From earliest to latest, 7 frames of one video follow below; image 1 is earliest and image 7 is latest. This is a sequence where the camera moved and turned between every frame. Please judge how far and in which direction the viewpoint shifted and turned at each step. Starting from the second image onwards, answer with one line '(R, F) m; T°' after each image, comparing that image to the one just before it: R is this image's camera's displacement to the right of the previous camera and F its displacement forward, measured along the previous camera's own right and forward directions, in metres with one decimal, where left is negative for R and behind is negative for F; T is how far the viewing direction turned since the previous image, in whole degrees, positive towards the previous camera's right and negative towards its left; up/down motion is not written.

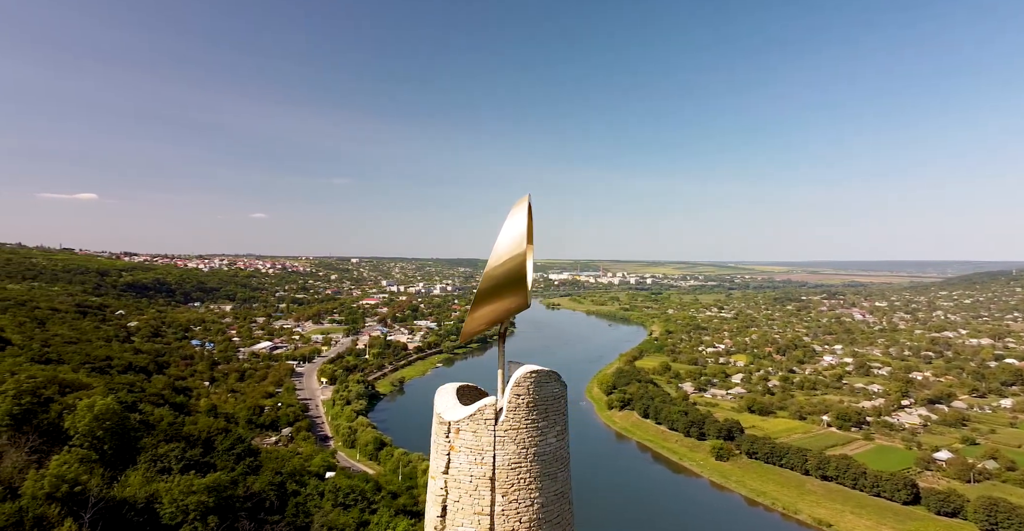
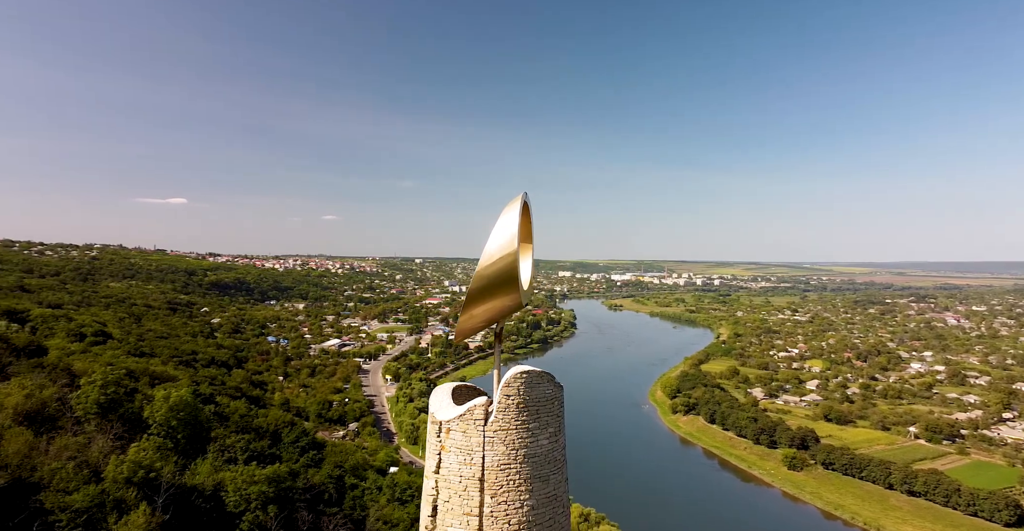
(+1.2, +0.3) m; -2°
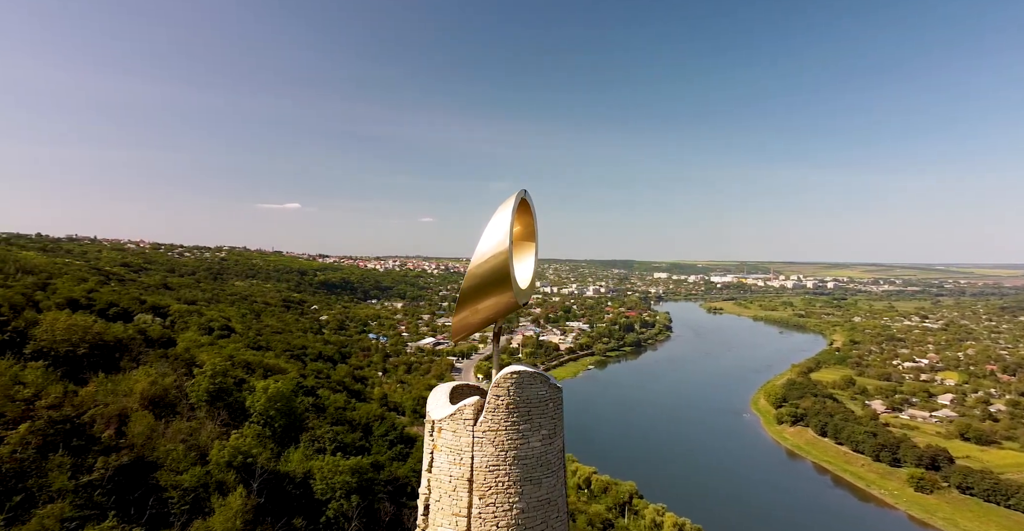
(+2.0, +0.5) m; -5°
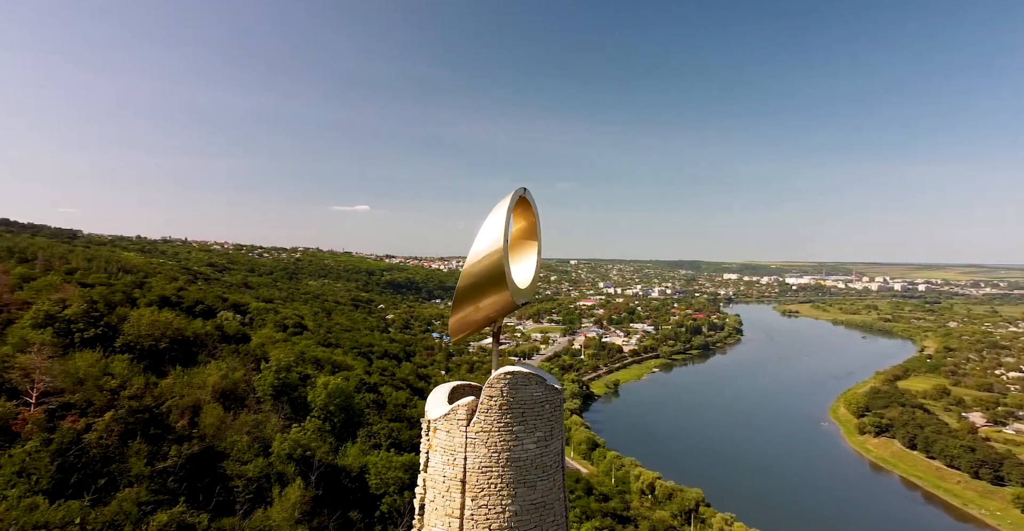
(+1.4, +0.3) m; -3°
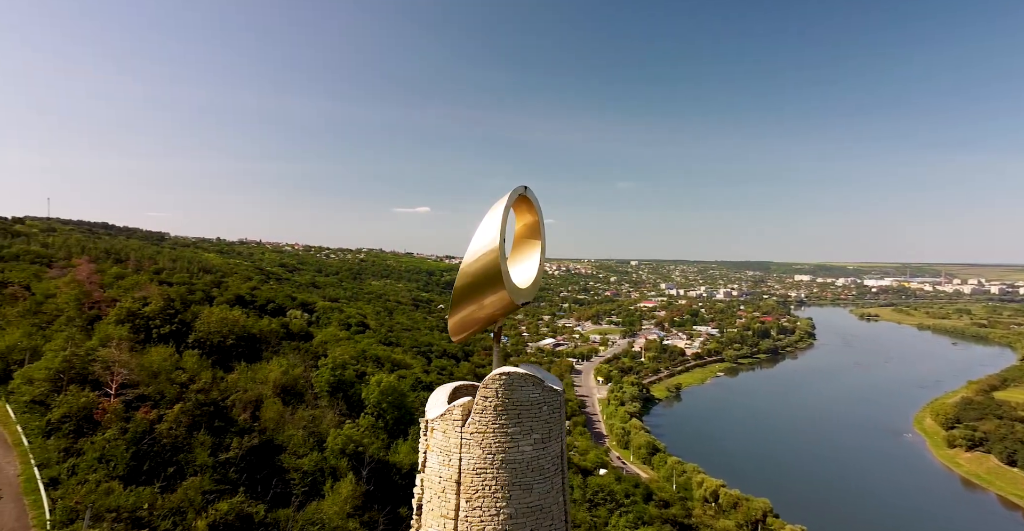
(+1.2, +0.3) m; -3°
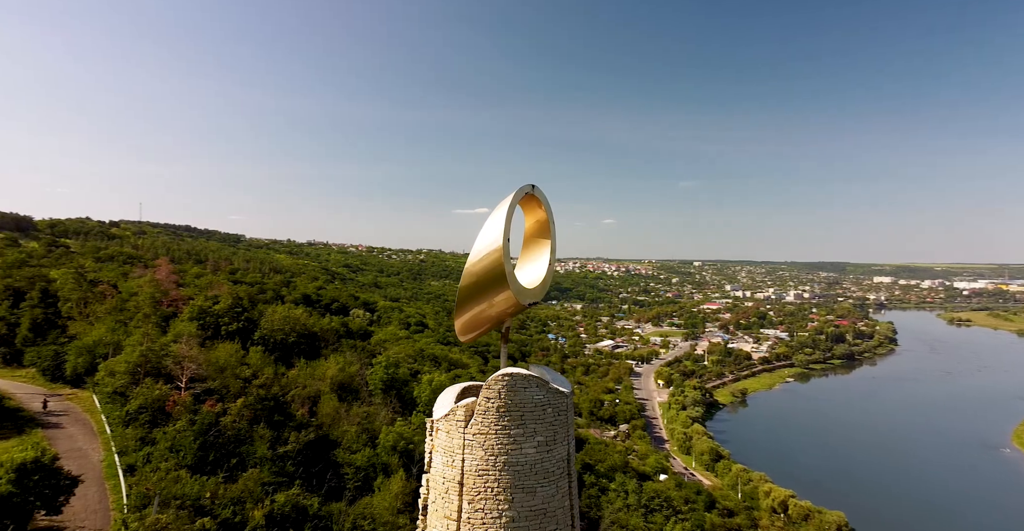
(+1.1, +0.3) m; -4°
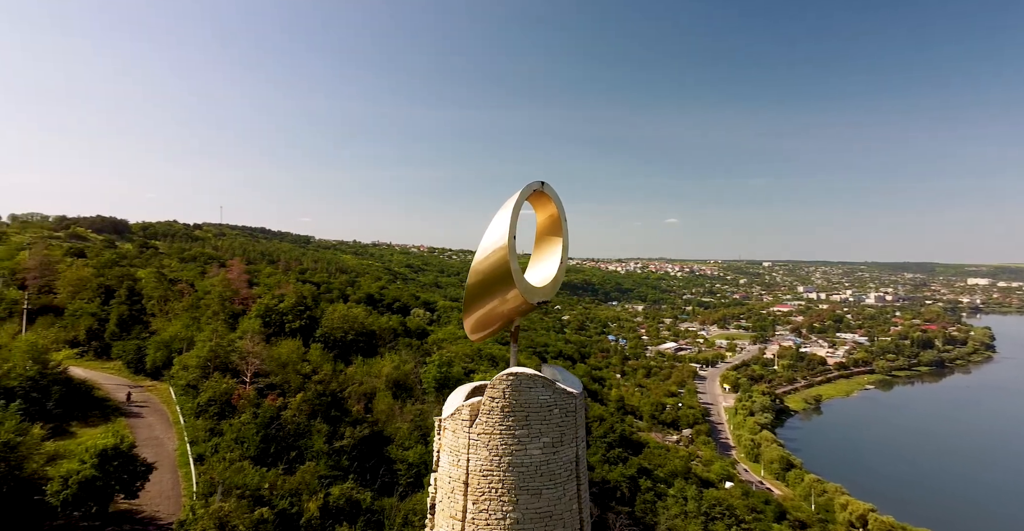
(+1.1, +0.3) m; -4°
